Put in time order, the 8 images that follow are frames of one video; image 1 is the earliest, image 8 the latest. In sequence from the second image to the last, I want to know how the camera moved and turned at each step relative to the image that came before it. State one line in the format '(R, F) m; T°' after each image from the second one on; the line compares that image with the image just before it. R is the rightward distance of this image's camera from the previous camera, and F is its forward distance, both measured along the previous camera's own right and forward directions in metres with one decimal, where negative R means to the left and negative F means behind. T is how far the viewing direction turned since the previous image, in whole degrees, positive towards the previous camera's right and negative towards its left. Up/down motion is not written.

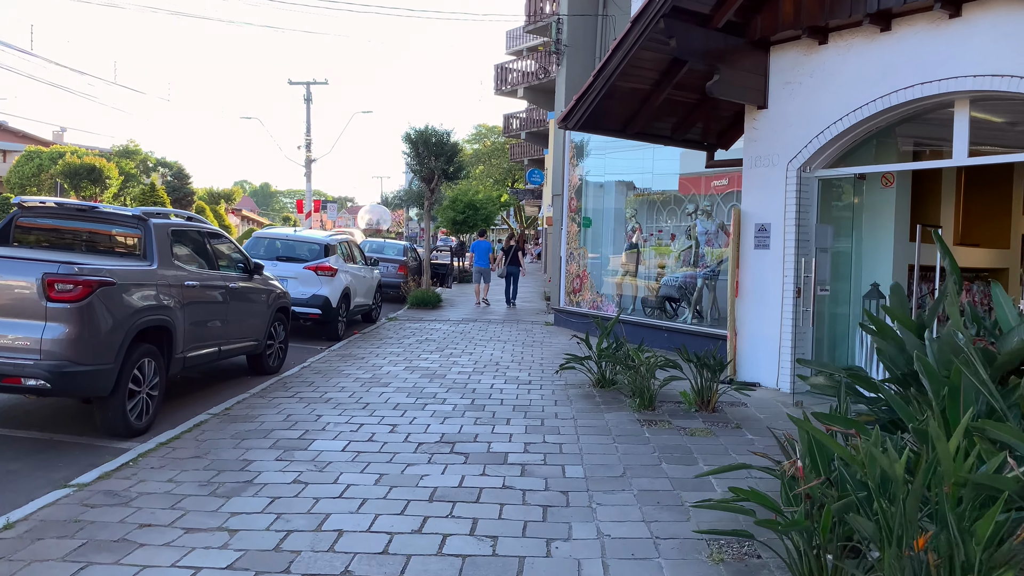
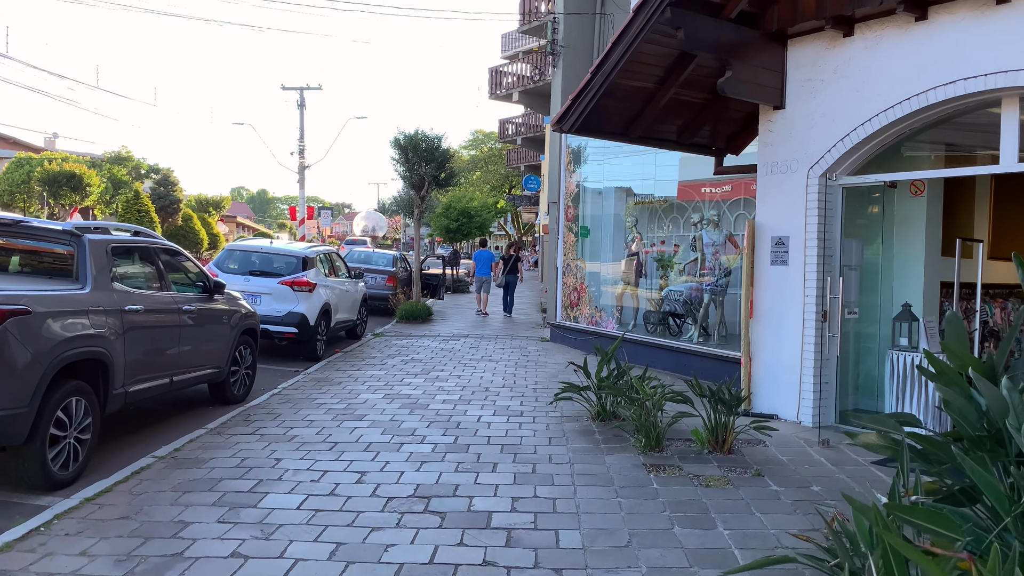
(+0.1, +0.8) m; 0°
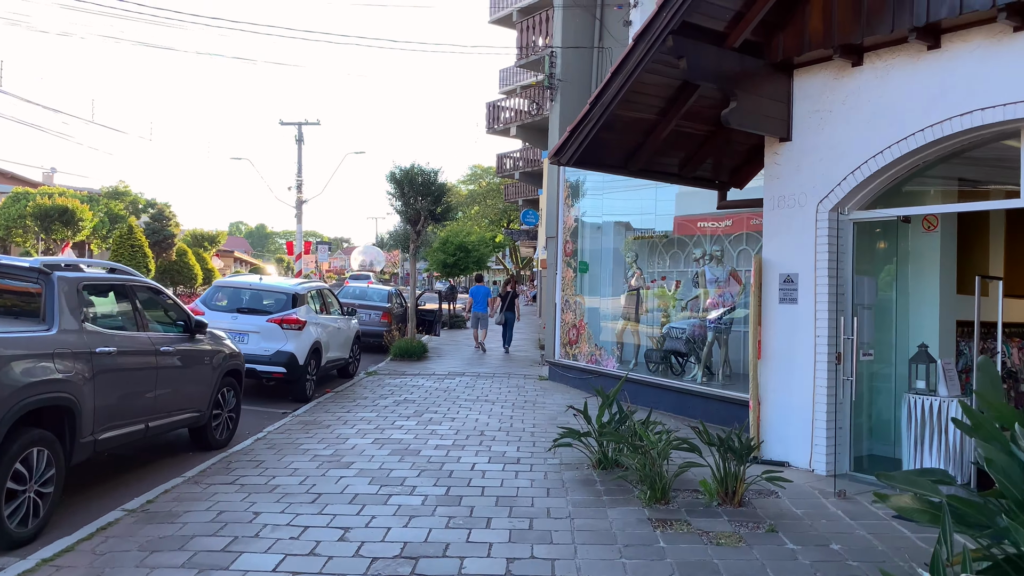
(0.0, +0.3) m; 0°
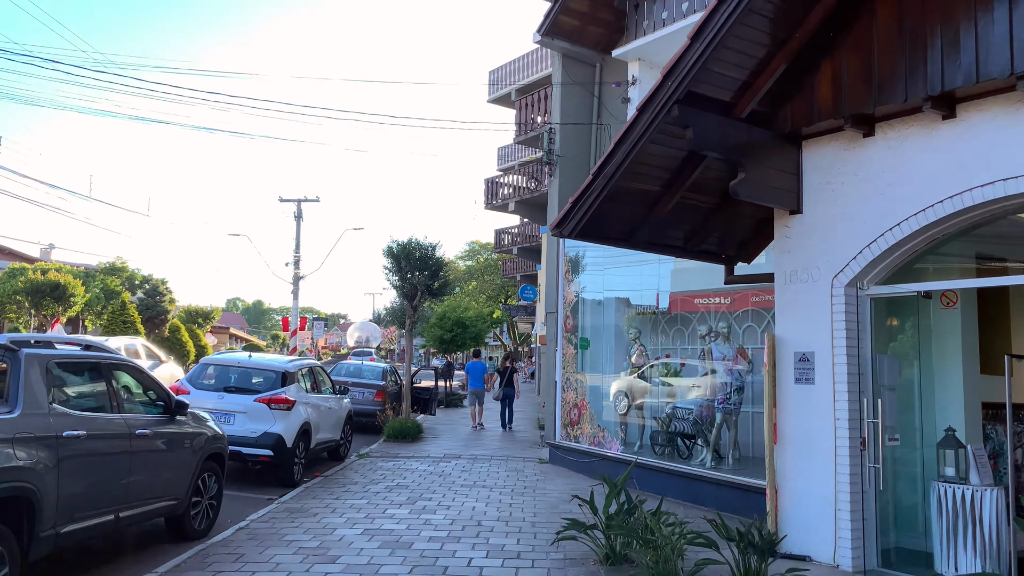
(0.0, +0.3) m; 0°
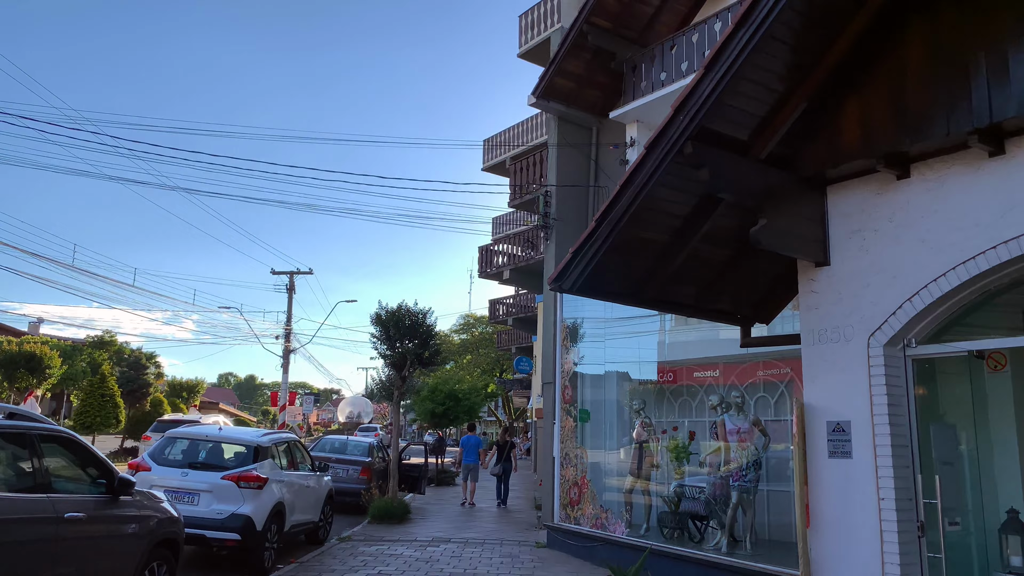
(0.0, +0.7) m; 0°
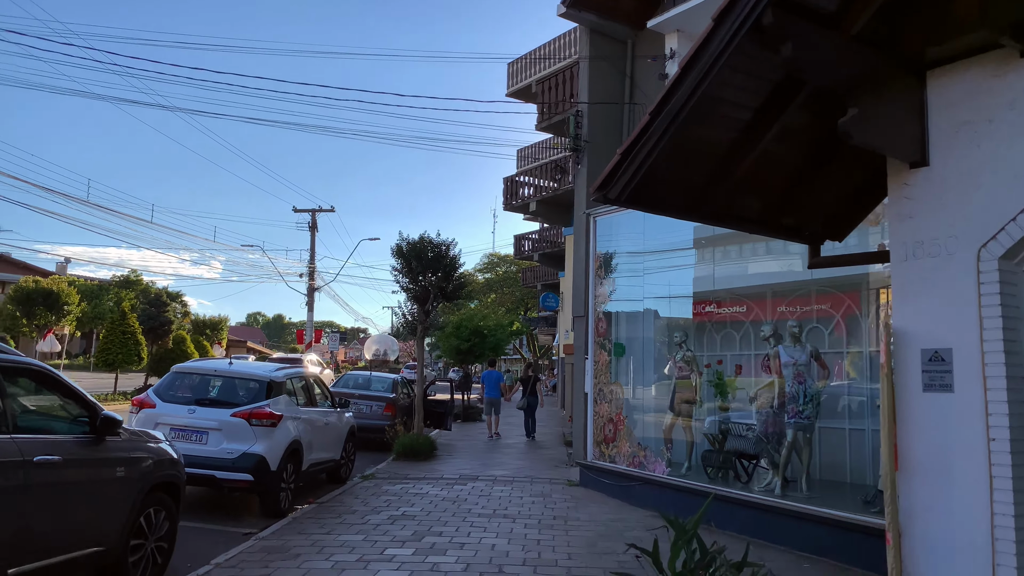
(-0.1, +0.8) m; -2°
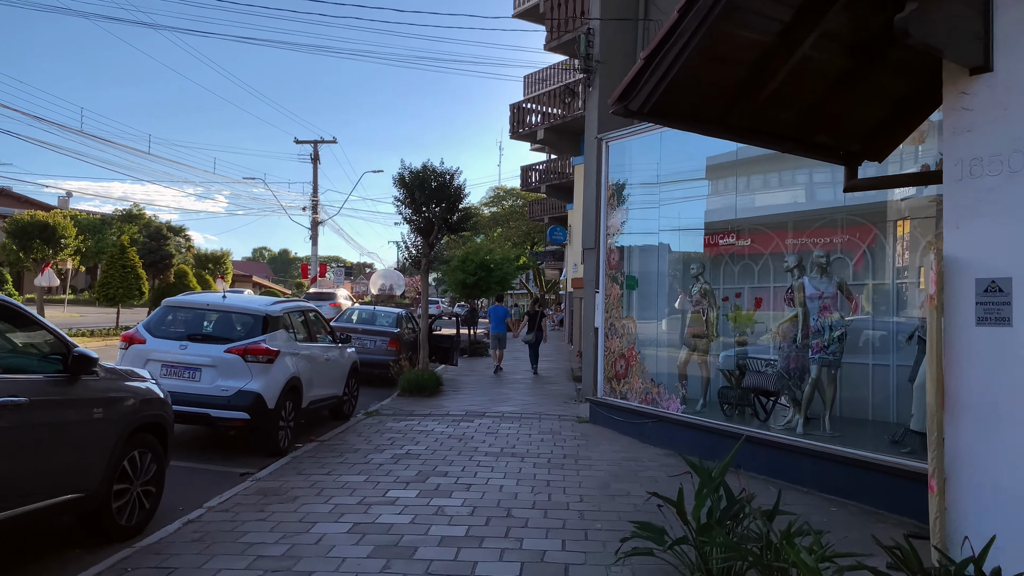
(0.0, +0.4) m; 0°
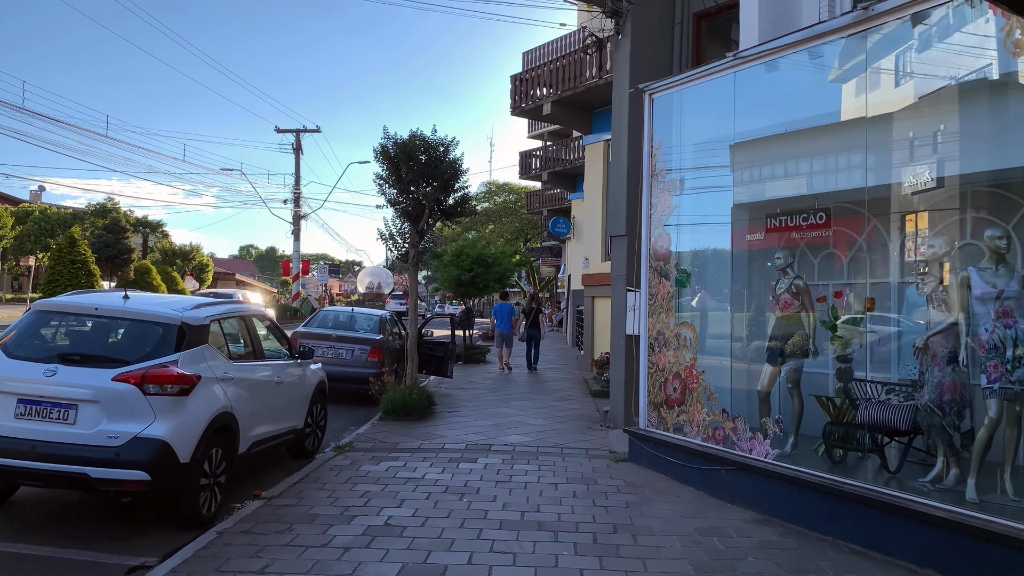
(-0.2, +2.3) m; +1°
